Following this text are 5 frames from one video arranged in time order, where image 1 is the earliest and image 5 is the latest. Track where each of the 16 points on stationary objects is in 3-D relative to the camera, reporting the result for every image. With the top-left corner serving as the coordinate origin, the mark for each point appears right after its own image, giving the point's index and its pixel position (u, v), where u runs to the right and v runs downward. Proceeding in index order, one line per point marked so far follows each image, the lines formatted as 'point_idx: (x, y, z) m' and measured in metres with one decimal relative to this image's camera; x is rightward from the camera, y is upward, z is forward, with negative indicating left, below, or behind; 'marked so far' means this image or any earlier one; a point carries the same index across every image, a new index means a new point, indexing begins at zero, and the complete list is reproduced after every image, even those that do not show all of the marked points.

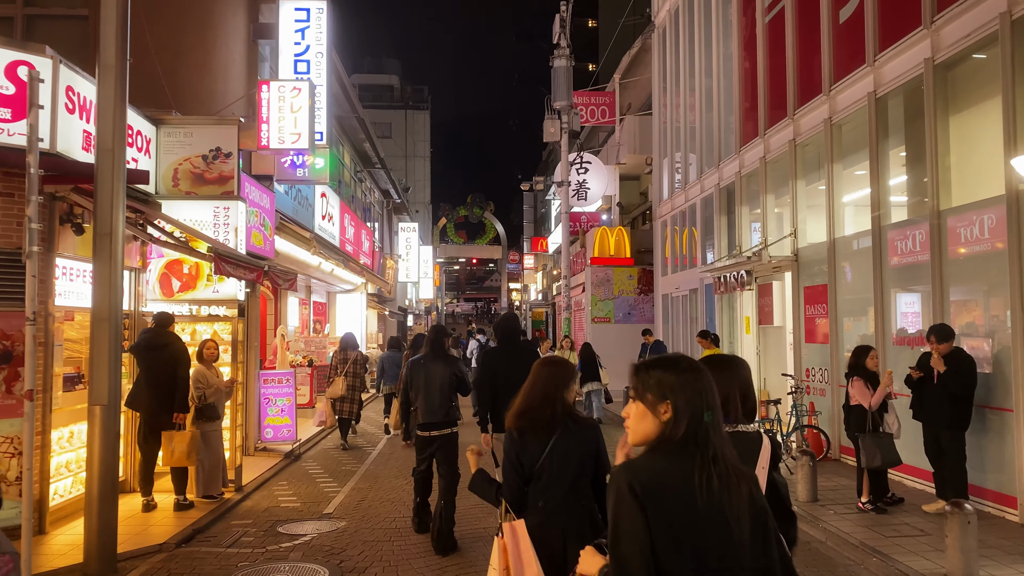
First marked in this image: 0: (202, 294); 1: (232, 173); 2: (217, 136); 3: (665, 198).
0: (-3.7, -0.1, +9.5) m
1: (-3.4, +1.4, +9.6) m
2: (-3.5, +1.8, +9.6) m
3: (+3.7, +2.2, +19.6) m
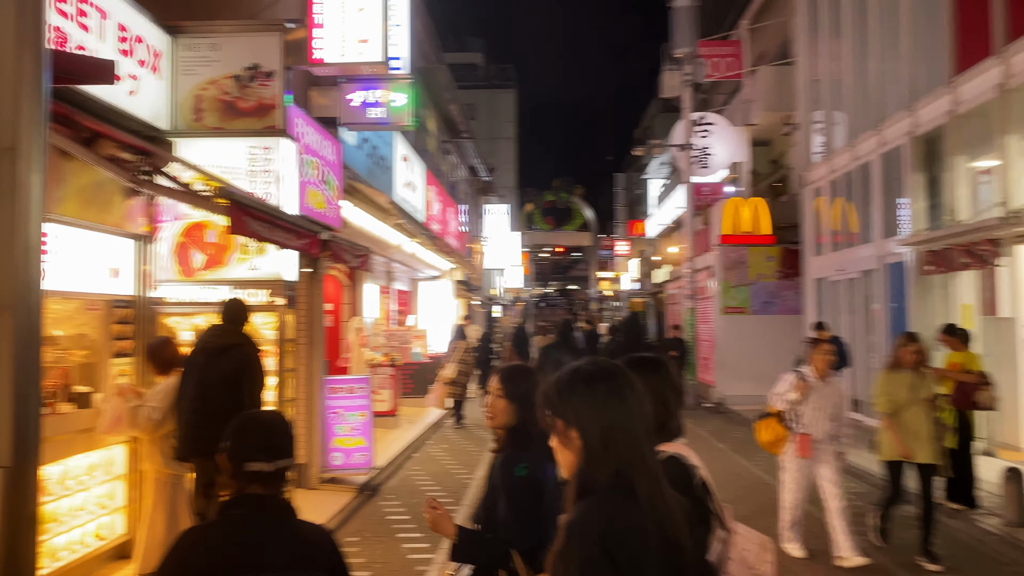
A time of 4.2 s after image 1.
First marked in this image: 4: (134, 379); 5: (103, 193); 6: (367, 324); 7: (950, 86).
0: (-2.3, +0.1, +6.7) m
1: (-2.0, +1.6, +6.8) m
2: (-2.2, +2.0, +6.8) m
3: (+6.1, +2.6, +16.0) m
4: (-2.9, -0.7, +6.3) m
5: (-2.9, +0.7, +5.7) m
6: (-2.5, -0.6, +13.6) m
7: (+5.8, +2.7, +10.7) m
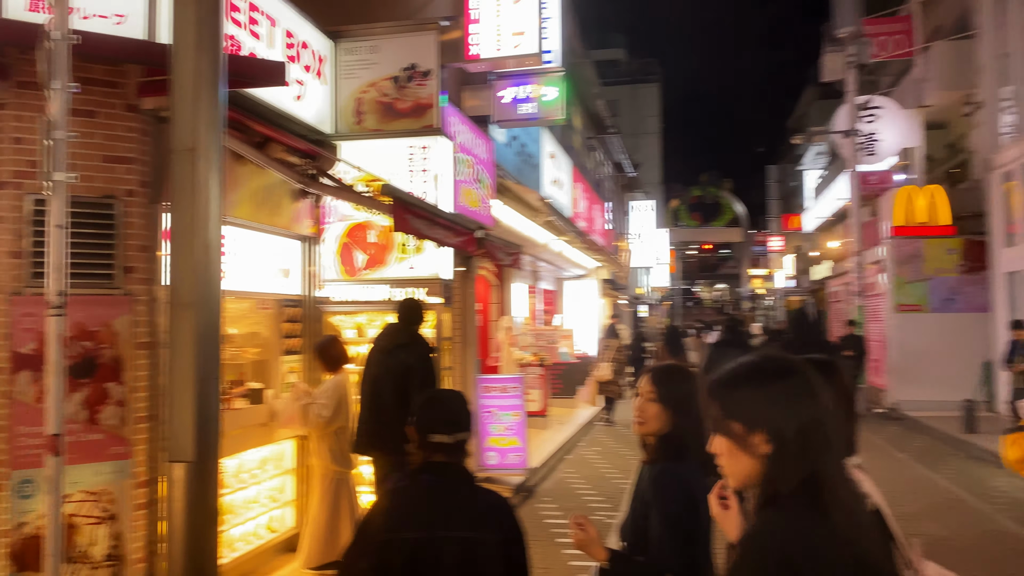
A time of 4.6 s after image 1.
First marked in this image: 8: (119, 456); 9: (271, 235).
0: (-1.0, +0.1, +6.8) m
1: (-0.7, +1.6, +6.8) m
2: (-0.8, +2.0, +6.8) m
3: (+8.9, +2.7, +14.4) m
4: (-1.7, -0.7, +6.4) m
5: (-1.8, +0.7, +5.9) m
6: (+0.1, -0.6, +13.6) m
7: (+7.7, +2.8, +9.2) m
8: (-2.3, -1.0, +4.6) m
9: (-1.8, +0.4, +6.0) m
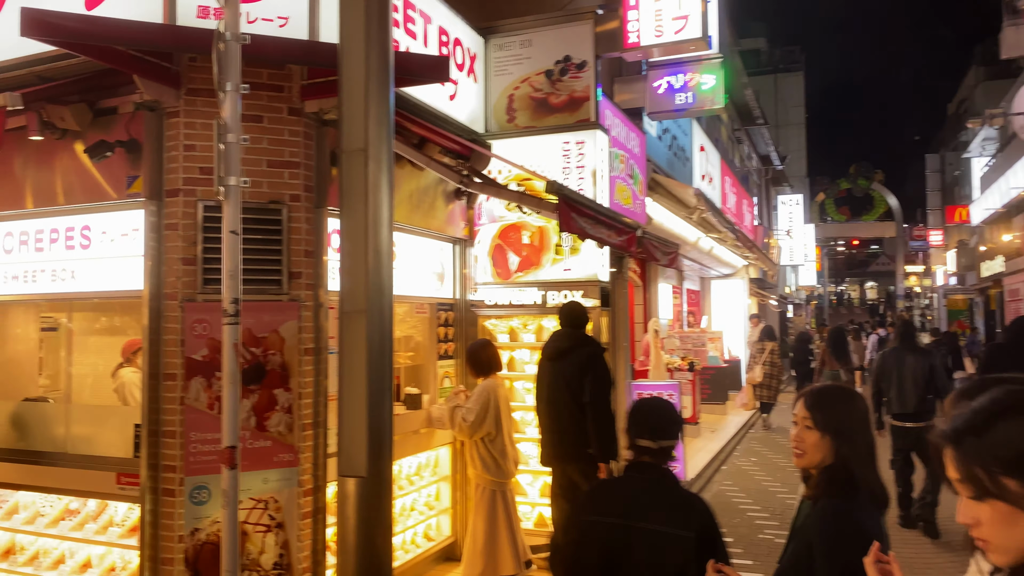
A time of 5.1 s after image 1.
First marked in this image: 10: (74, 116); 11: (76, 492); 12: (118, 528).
0: (+0.3, +0.1, +6.5) m
1: (+0.6, +1.6, +6.4) m
2: (+0.4, +2.0, +6.5) m
3: (+11.2, +2.7, +12.5) m
4: (-0.4, -0.7, +6.3) m
5: (-0.6, +0.7, +5.8) m
6: (+2.4, -0.6, +13.0) m
7: (+9.2, +2.8, +7.5) m
8: (-1.3, -1.0, +4.5) m
9: (-0.6, +0.4, +5.9) m
10: (-2.5, +1.0, +4.5) m
11: (-2.5, -1.2, +4.7) m
12: (-2.3, -1.4, +4.6) m
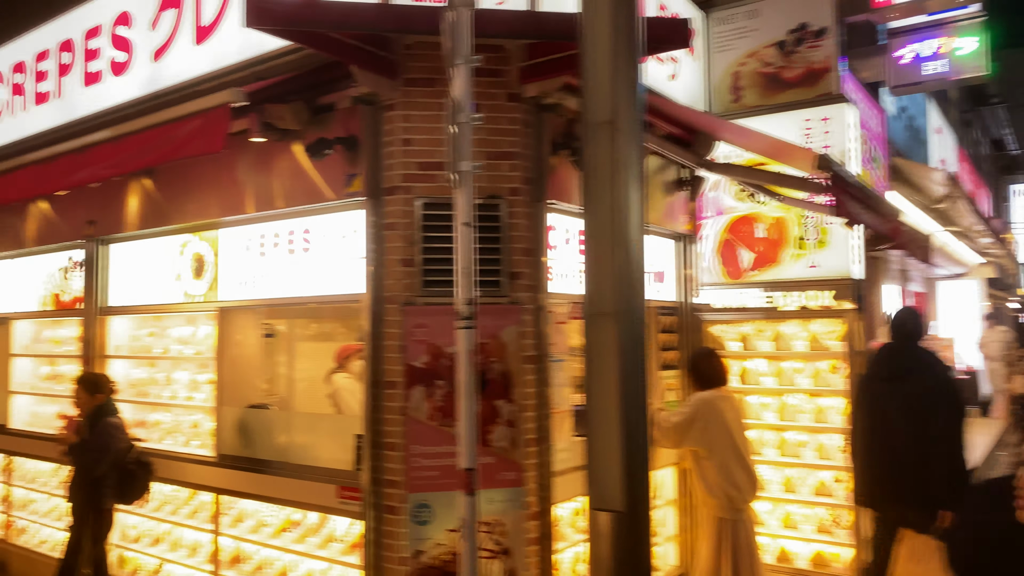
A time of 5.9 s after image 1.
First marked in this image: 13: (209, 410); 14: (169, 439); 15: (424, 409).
0: (+1.9, +0.1, +5.7) m
1: (+2.2, +1.6, +5.6) m
2: (+2.1, +2.0, +5.7) m
3: (+13.9, +2.8, +9.2) m
4: (+1.2, -0.7, +5.6) m
5: (+0.9, +0.6, +5.2) m
6: (+5.5, -0.6, +11.6) m
7: (+10.9, +2.9, +4.8) m
8: (0.0, -1.0, +4.1) m
9: (+0.9, +0.4, +5.3) m
10: (-1.2, +1.0, +4.4) m
11: (-1.2, -1.2, +4.5) m
12: (-1.0, -1.4, +4.4) m
13: (-2.0, -0.8, +5.3) m
14: (-2.3, -1.0, +5.5) m
15: (-0.5, -0.6, +4.1) m
